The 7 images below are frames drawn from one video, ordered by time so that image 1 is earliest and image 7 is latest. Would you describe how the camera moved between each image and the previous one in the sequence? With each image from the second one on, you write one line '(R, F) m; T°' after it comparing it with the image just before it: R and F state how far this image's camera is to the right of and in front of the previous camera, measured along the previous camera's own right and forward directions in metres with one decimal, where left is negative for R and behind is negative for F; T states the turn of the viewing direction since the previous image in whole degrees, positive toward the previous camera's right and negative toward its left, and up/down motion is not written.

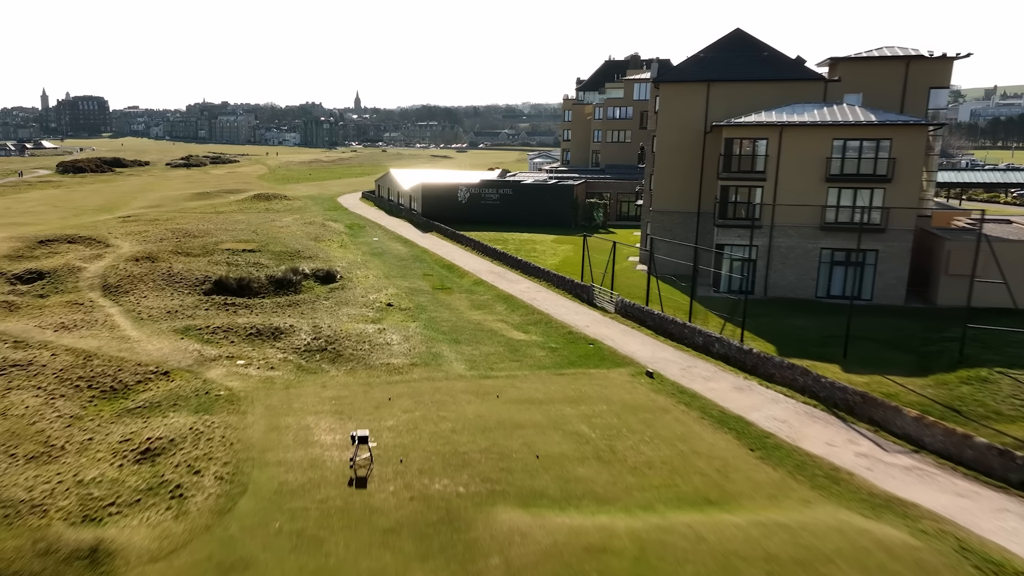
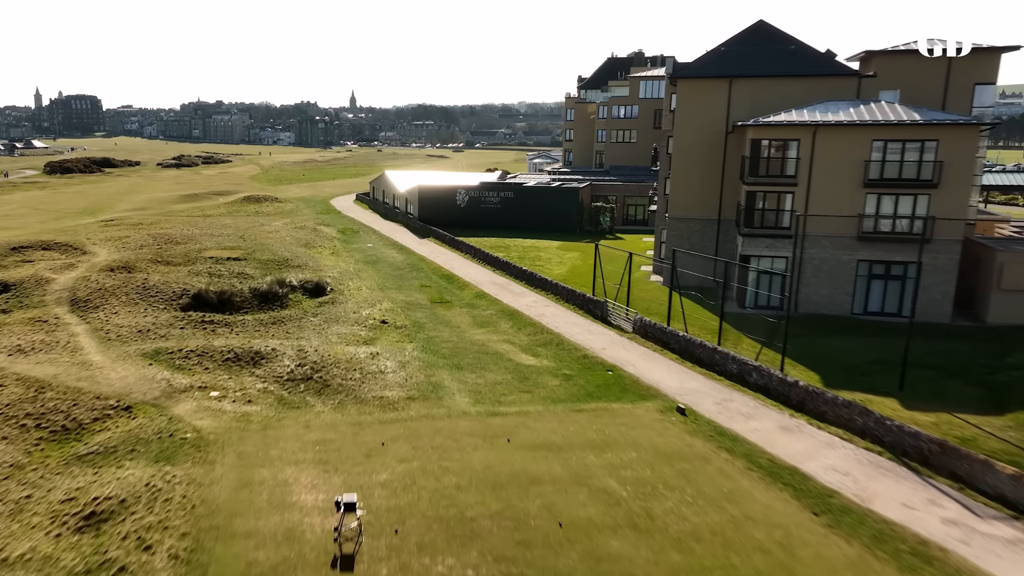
(-0.3, +3.1) m; 0°
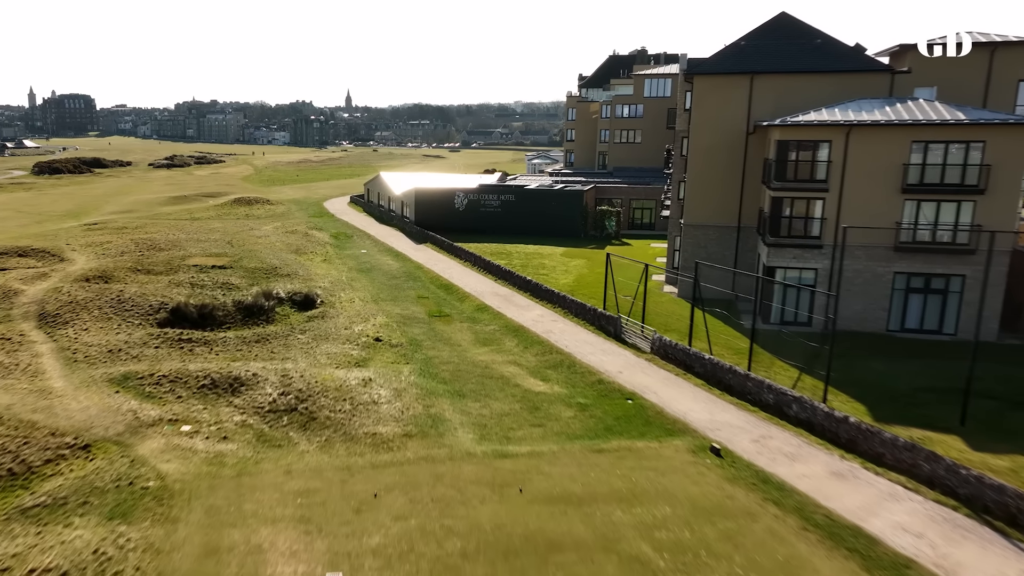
(-0.3, +2.6) m; 0°
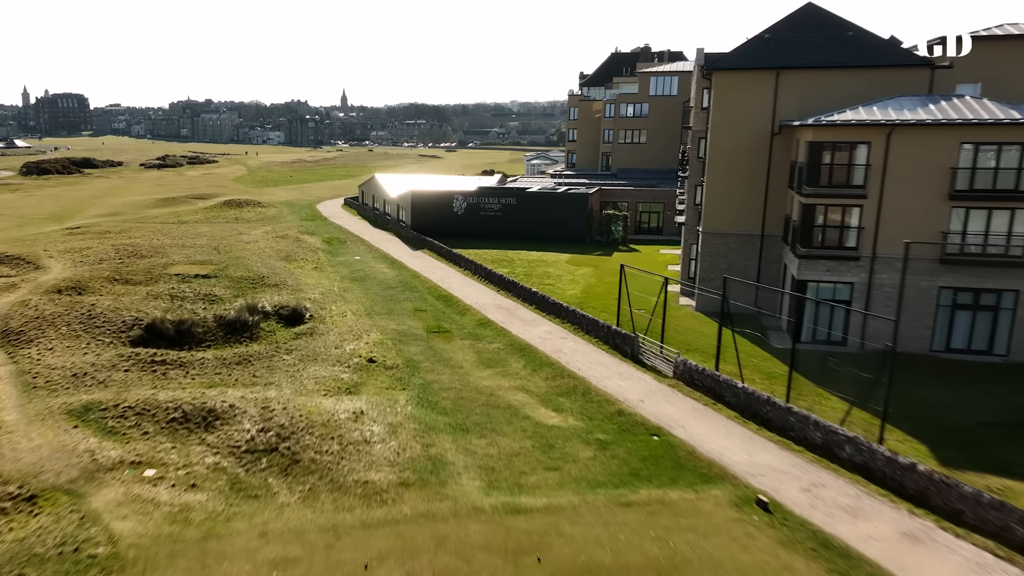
(-0.3, +2.6) m; 0°
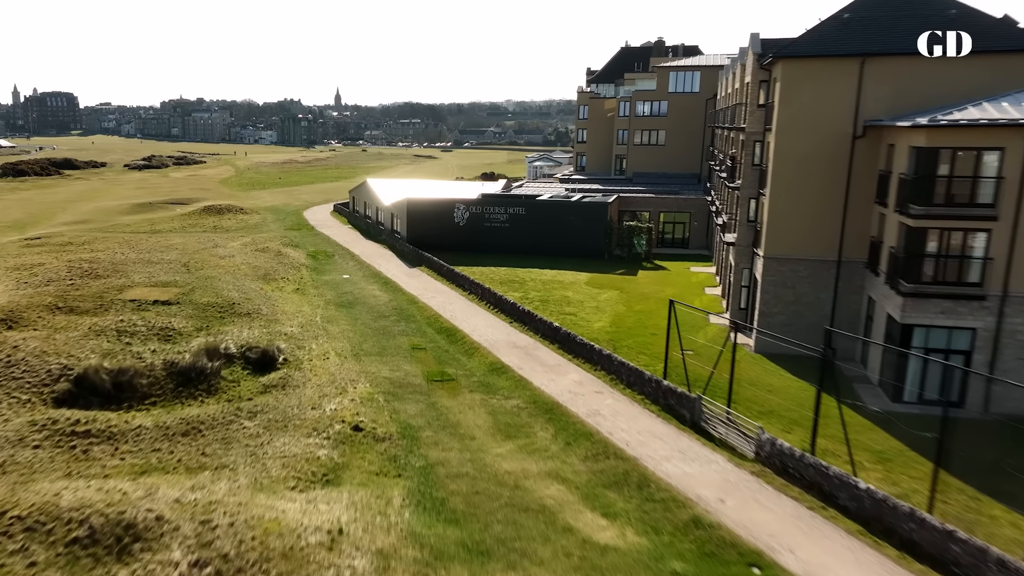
(-0.6, +5.9) m; 0°
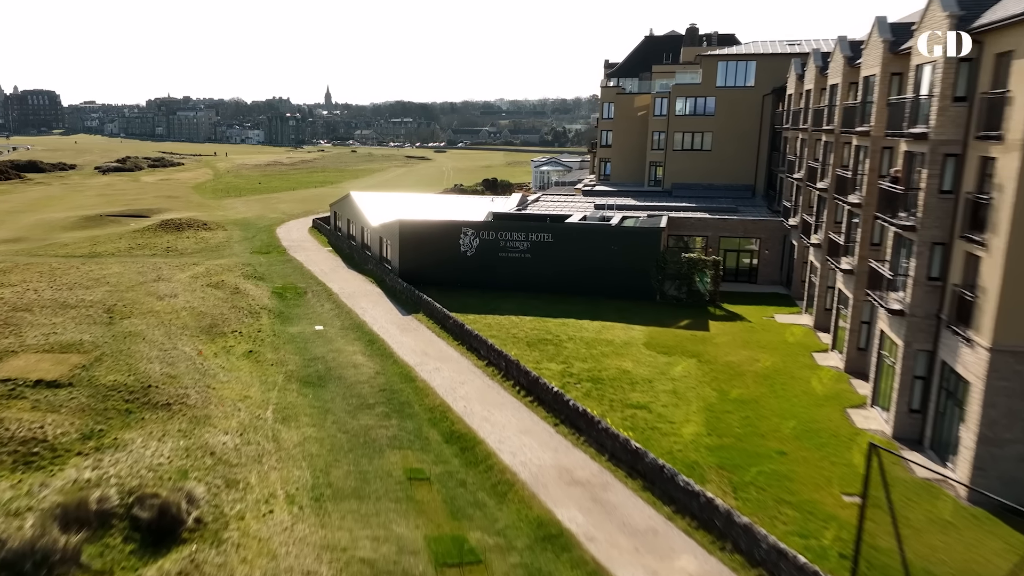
(-1.0, +10.4) m; 0°
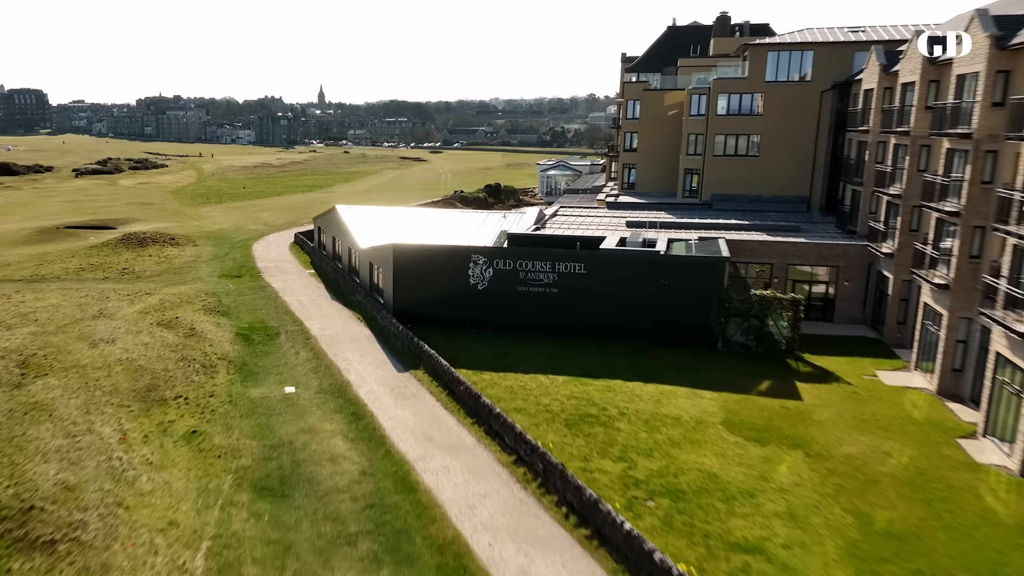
(-0.7, +7.3) m; 0°
